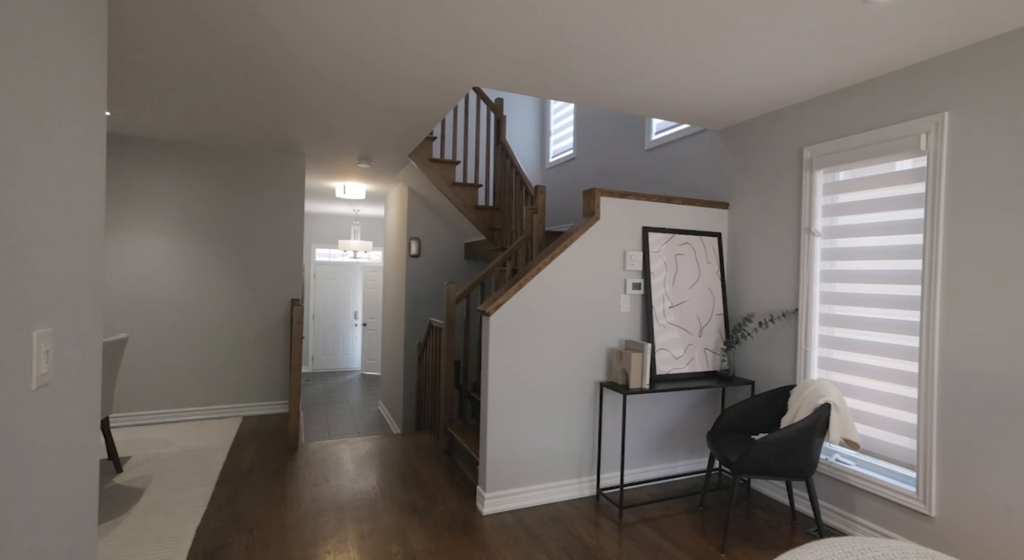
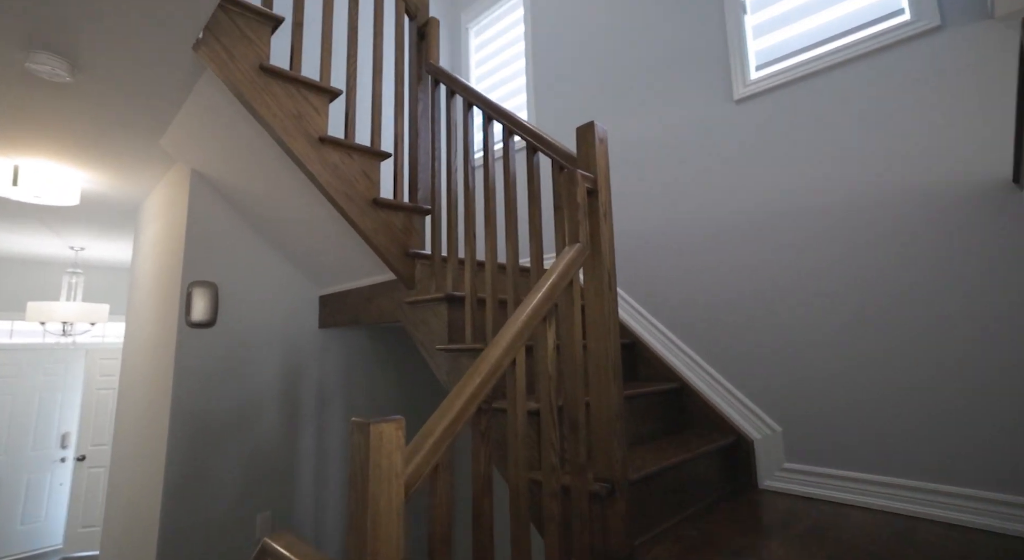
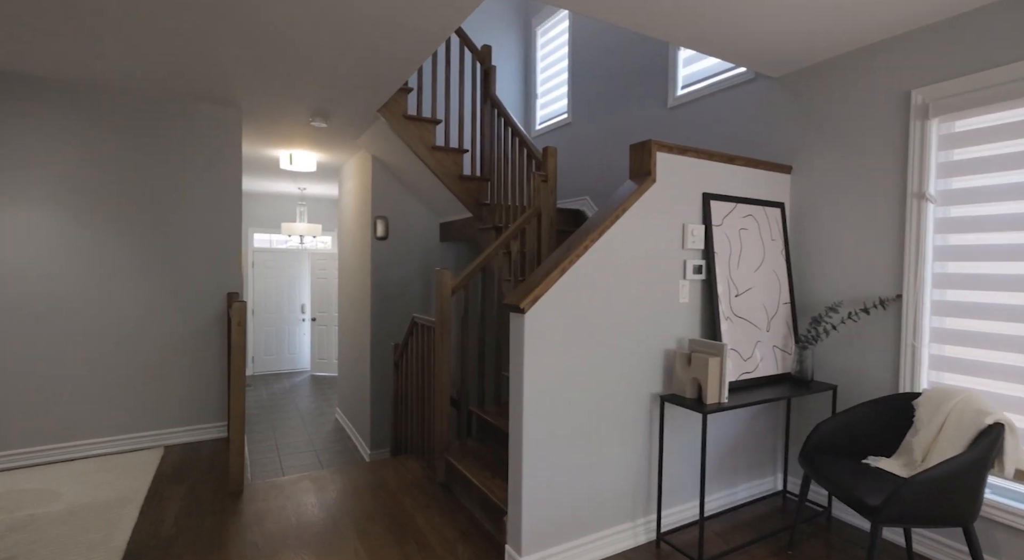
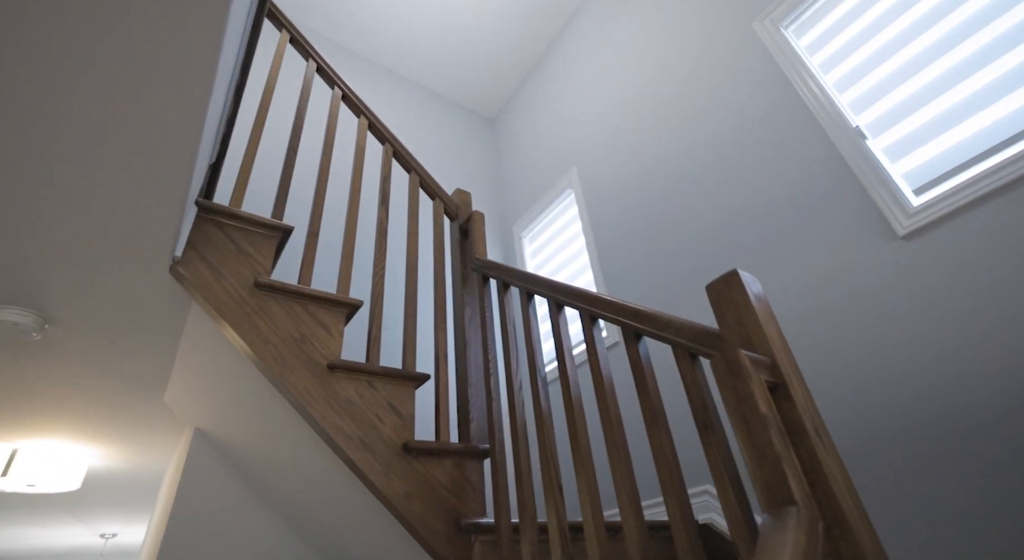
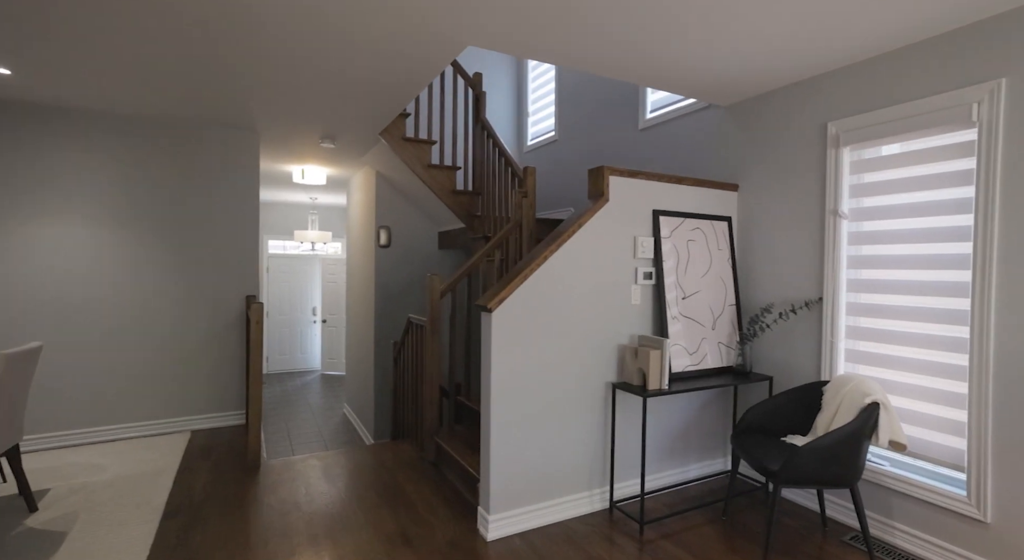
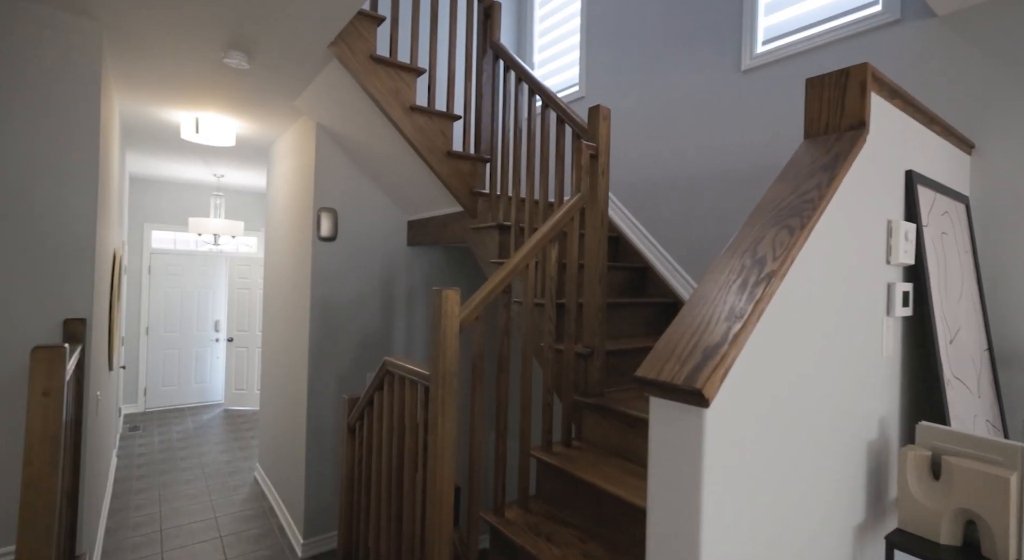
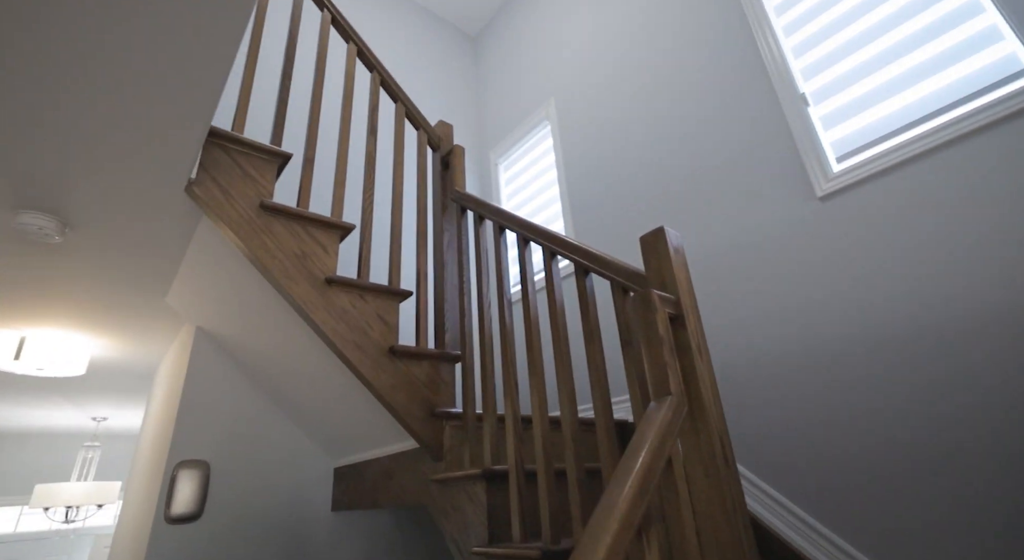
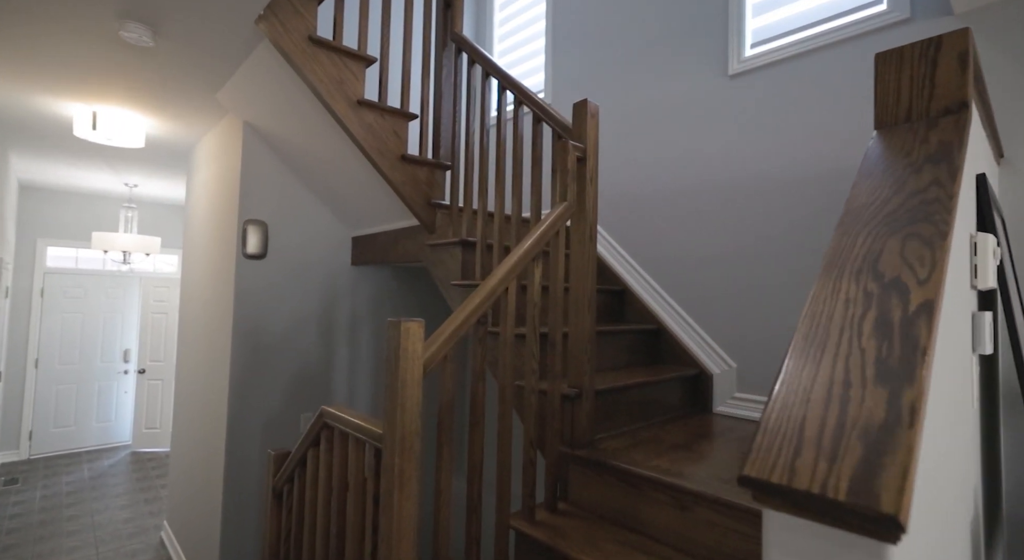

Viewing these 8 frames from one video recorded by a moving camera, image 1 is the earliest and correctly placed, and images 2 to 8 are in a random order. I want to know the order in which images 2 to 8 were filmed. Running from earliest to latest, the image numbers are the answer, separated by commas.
5, 3, 6, 8, 2, 7, 4
